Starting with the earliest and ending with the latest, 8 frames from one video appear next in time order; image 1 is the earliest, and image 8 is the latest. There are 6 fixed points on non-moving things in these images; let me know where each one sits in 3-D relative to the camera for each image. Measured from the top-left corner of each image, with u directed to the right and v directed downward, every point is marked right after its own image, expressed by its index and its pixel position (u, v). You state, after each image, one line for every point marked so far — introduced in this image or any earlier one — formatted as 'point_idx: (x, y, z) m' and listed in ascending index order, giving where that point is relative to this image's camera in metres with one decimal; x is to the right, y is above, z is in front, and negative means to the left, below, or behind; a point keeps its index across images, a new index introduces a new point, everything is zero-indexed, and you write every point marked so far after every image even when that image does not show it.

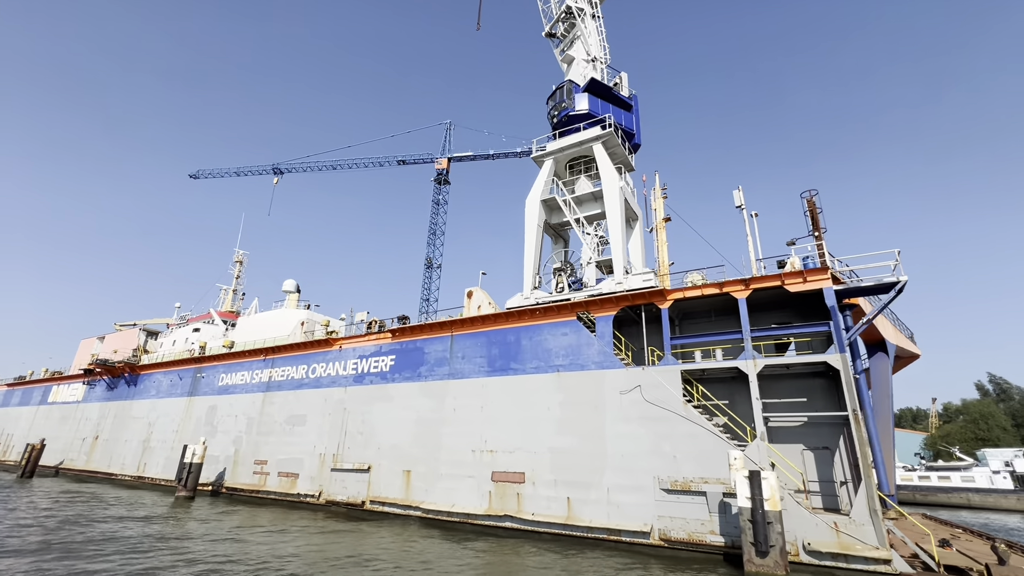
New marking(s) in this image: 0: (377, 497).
0: (-5.3, -8.2, +18.7) m
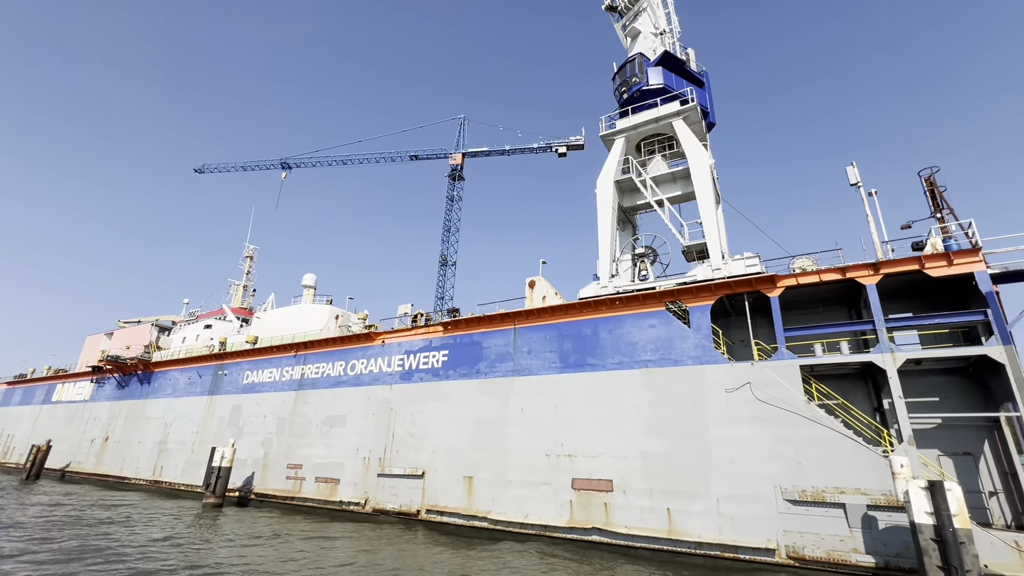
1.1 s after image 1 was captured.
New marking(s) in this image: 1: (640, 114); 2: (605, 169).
0: (-2.8, -7.7, +16.9) m
1: (+4.8, +6.6, +18.0) m
2: (+3.5, +4.5, +17.9) m
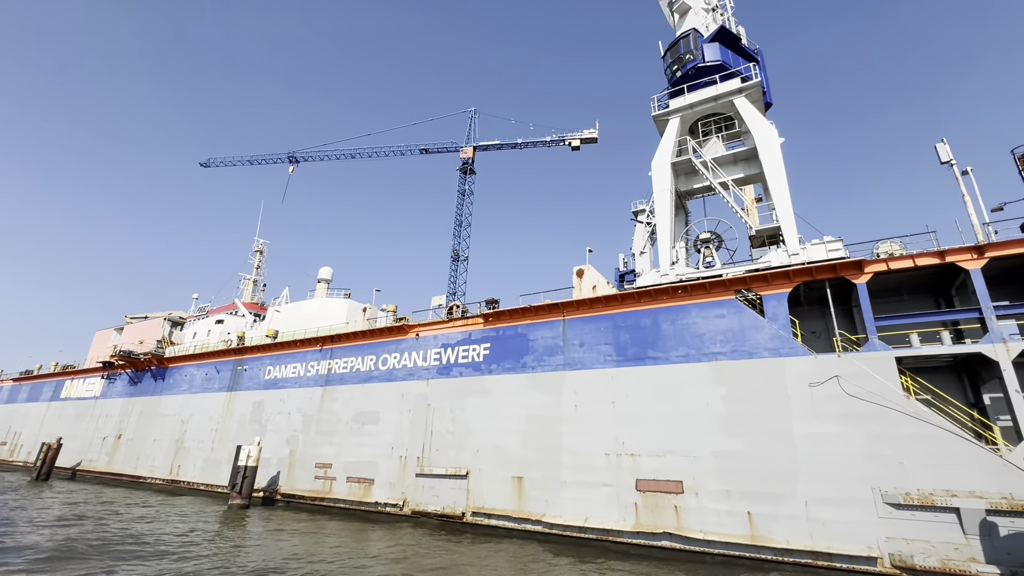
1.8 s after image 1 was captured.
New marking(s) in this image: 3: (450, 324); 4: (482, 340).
0: (-1.1, -7.4, +15.9) m
1: (+6.6, +7.0, +17.0) m
2: (+5.2, +4.8, +16.8) m
3: (-2.5, -1.5, +19.2) m
4: (-1.1, -2.0, +18.2) m
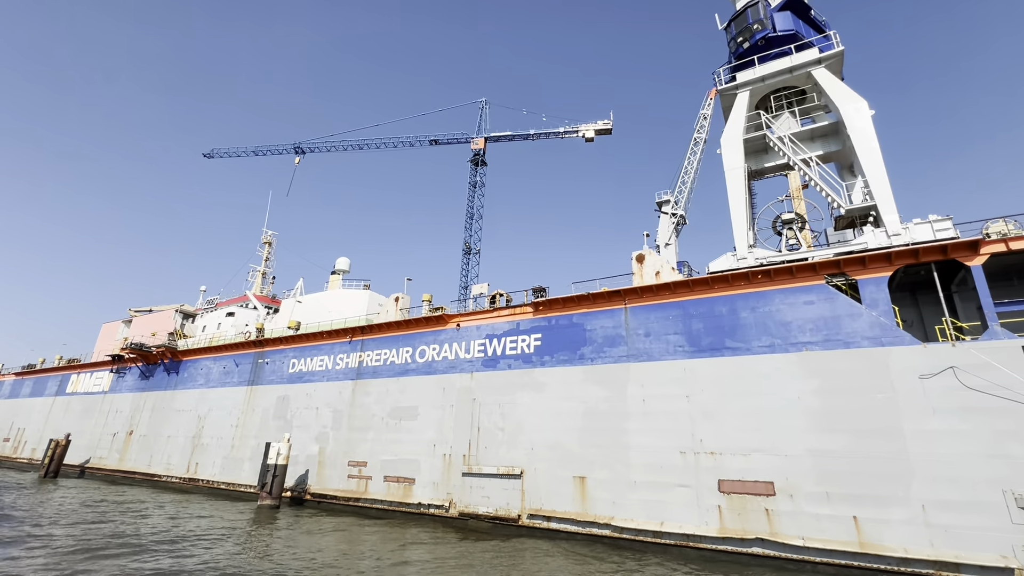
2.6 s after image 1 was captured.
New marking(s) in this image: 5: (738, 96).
0: (+0.8, -6.9, +14.8) m
1: (+8.5, +7.4, +15.8) m
2: (+7.1, +5.3, +15.7) m
3: (-0.6, -1.0, +18.0) m
4: (+0.7, -1.5, +17.0) m
5: (+7.6, +6.4, +16.0) m
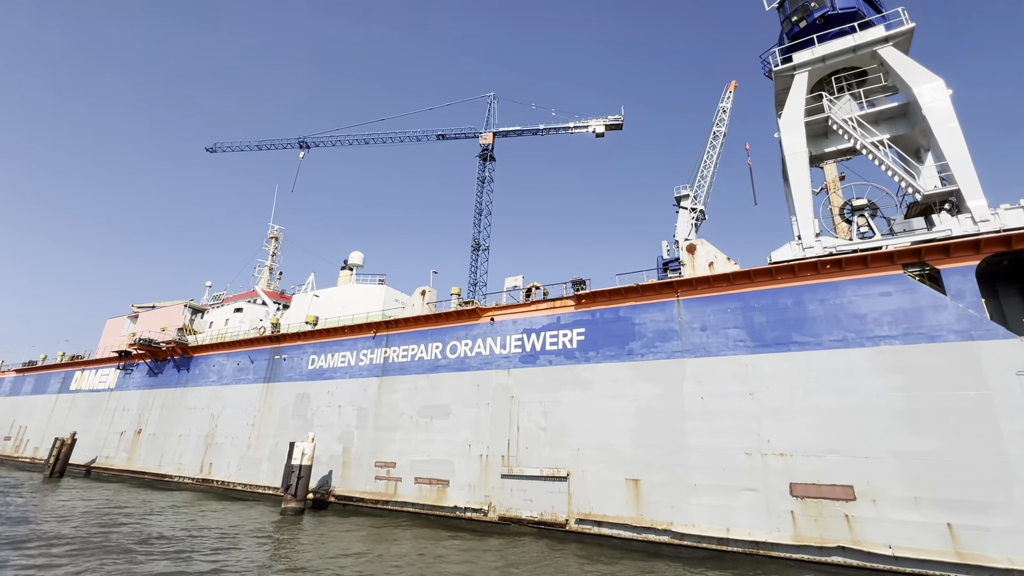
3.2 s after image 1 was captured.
0: (+2.2, -6.6, +13.9) m
1: (+9.9, +7.7, +15.0) m
2: (+8.5, +5.5, +14.8) m
3: (+0.8, -0.7, +17.1) m
4: (+2.1, -1.2, +16.2) m
5: (+9.0, +6.7, +15.1) m
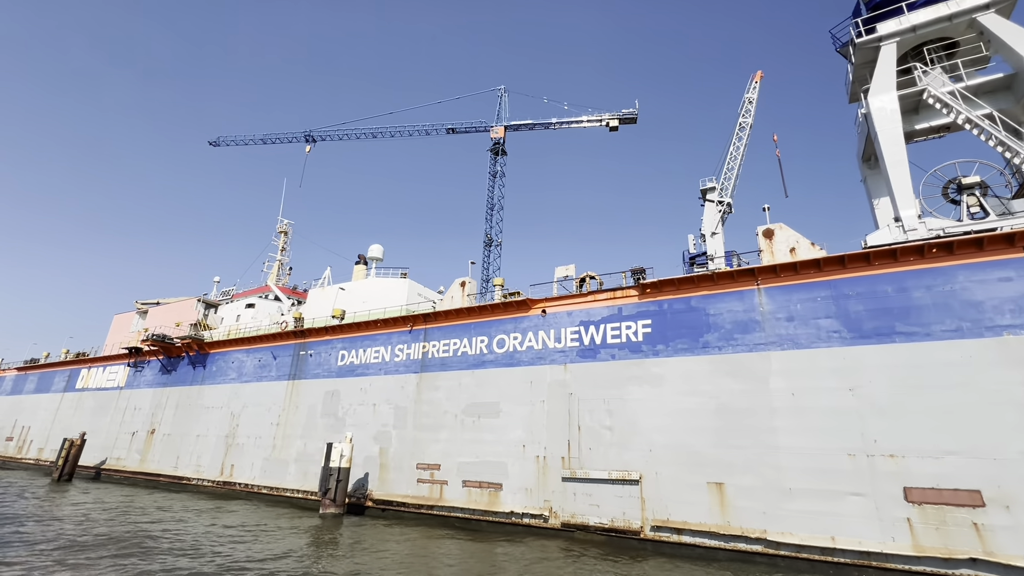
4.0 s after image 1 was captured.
0: (+4.1, -6.3, +12.8) m
1: (+11.8, +8.0, +13.9) m
2: (+10.4, +5.9, +13.7) m
3: (+2.6, -0.3, +16.0) m
4: (+4.0, -0.9, +15.0) m
5: (+10.9, +7.0, +14.1) m
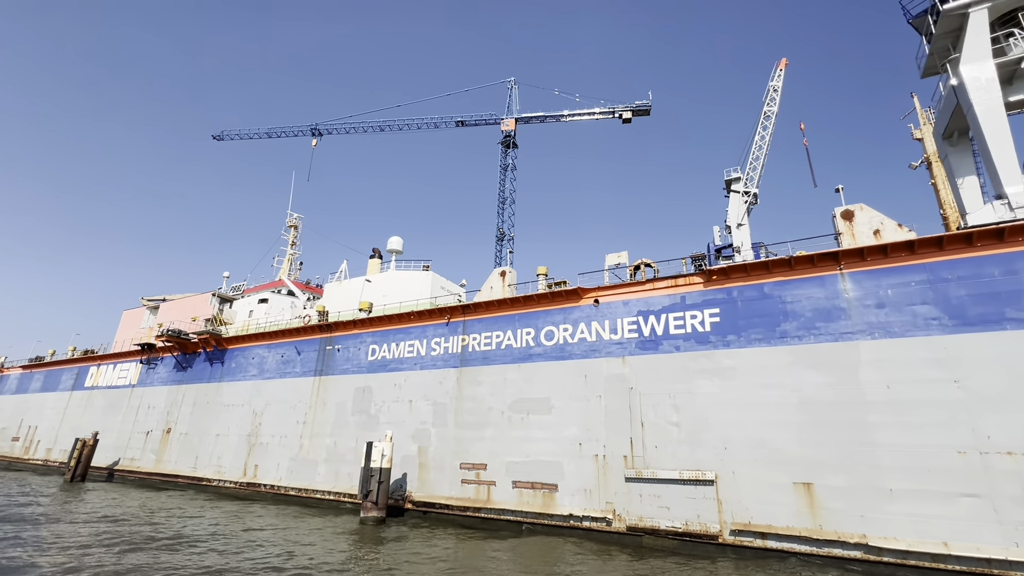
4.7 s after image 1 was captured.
0: (+5.8, -5.9, +11.8) m
1: (+13.4, +8.4, +12.9) m
2: (+12.1, +6.3, +12.7) m
3: (+4.3, 0.0, +15.0) m
4: (+5.7, -0.5, +14.0) m
5: (+12.5, +7.4, +13.1) m
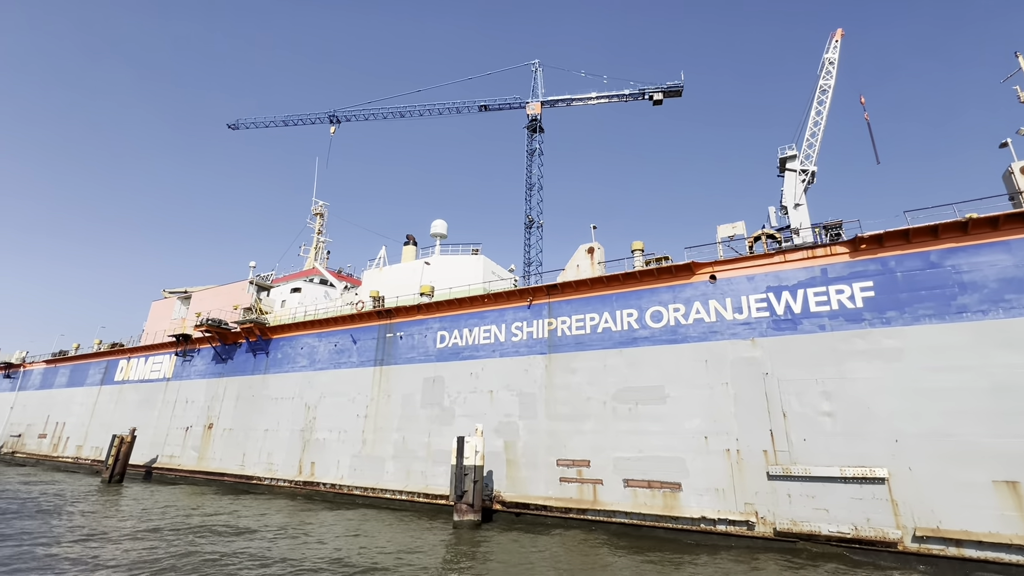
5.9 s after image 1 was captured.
0: (+8.9, -5.1, +10.1) m
1: (+16.4, +9.2, +11.0) m
2: (+15.1, +7.1, +10.8) m
3: (+7.4, +0.8, +13.2) m
4: (+8.8, +0.3, +12.3) m
5: (+15.6, +8.3, +11.1) m
